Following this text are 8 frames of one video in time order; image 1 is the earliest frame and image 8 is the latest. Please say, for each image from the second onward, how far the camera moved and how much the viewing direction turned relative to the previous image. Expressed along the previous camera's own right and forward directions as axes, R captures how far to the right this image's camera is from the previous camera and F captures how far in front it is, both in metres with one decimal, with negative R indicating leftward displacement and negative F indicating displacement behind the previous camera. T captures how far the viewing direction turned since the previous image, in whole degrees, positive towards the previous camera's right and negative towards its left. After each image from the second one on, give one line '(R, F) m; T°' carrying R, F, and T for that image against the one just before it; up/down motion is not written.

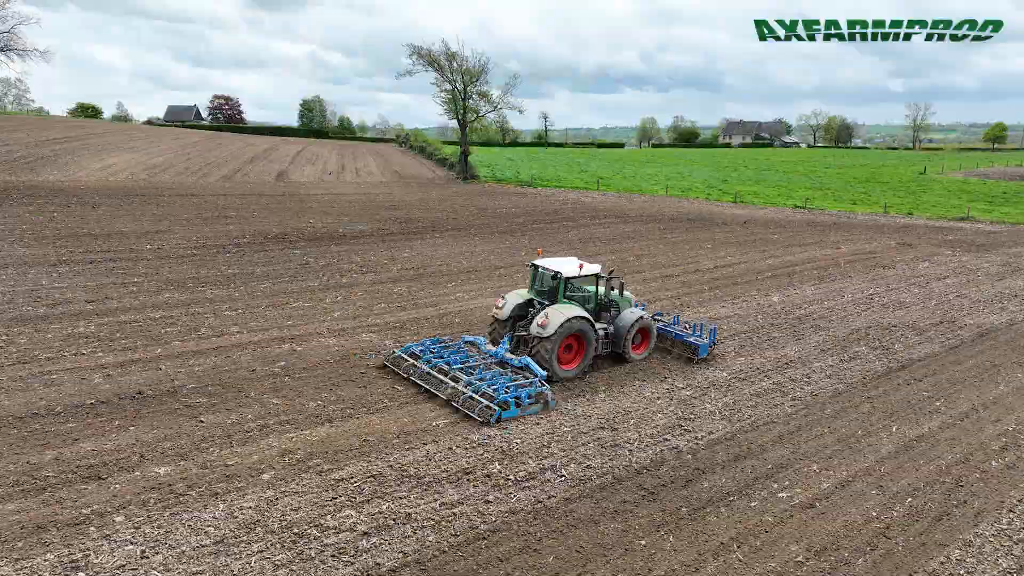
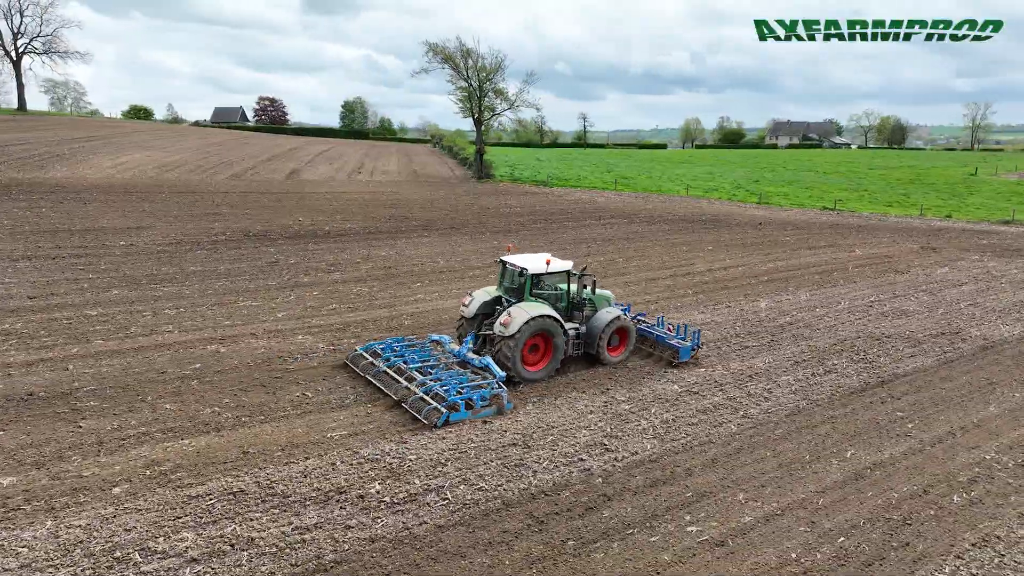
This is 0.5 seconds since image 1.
(+1.5, +0.8) m; -4°
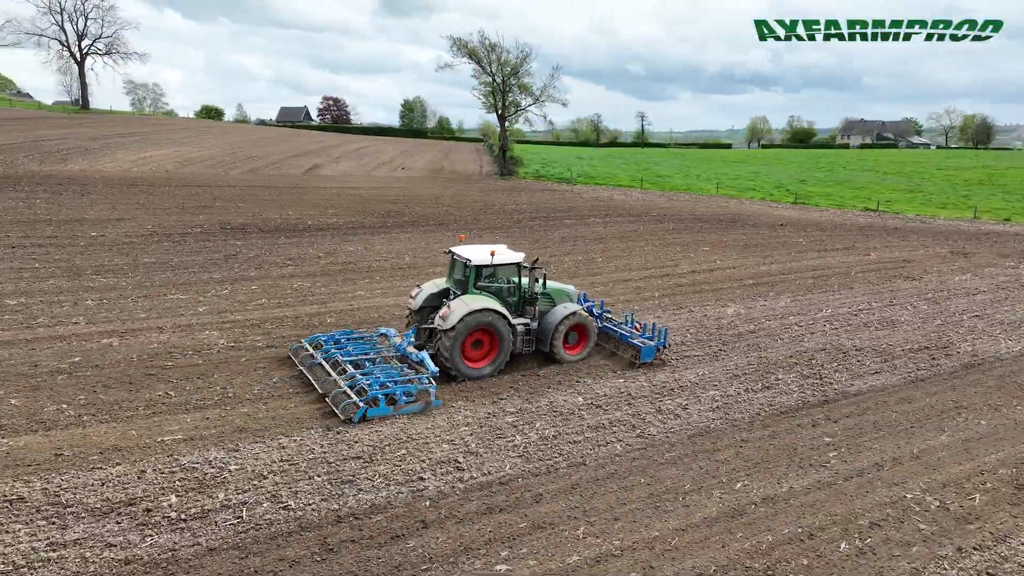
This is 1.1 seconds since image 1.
(+2.1, +0.9) m; -5°
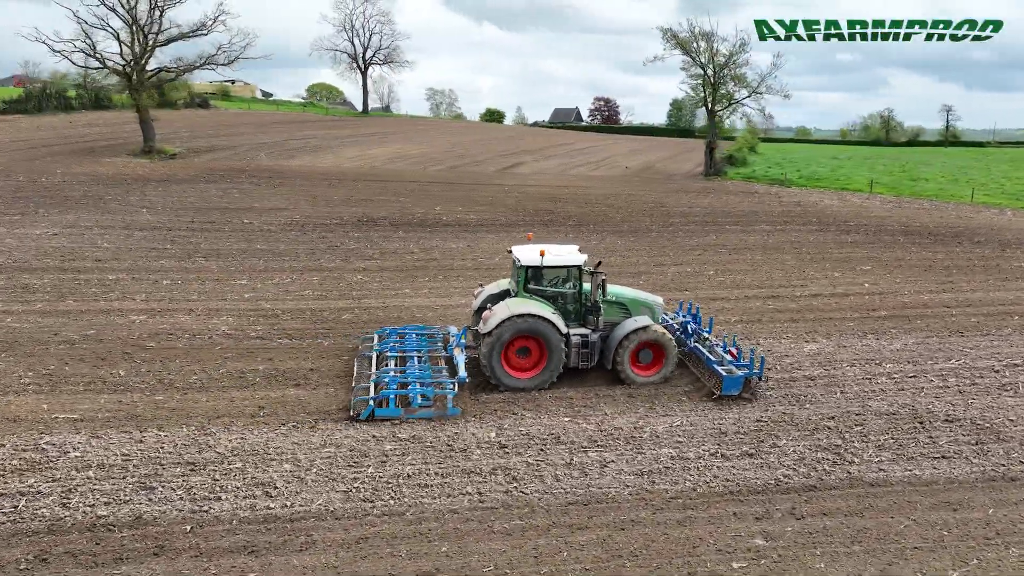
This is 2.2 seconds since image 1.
(+3.5, +1.9) m; -22°
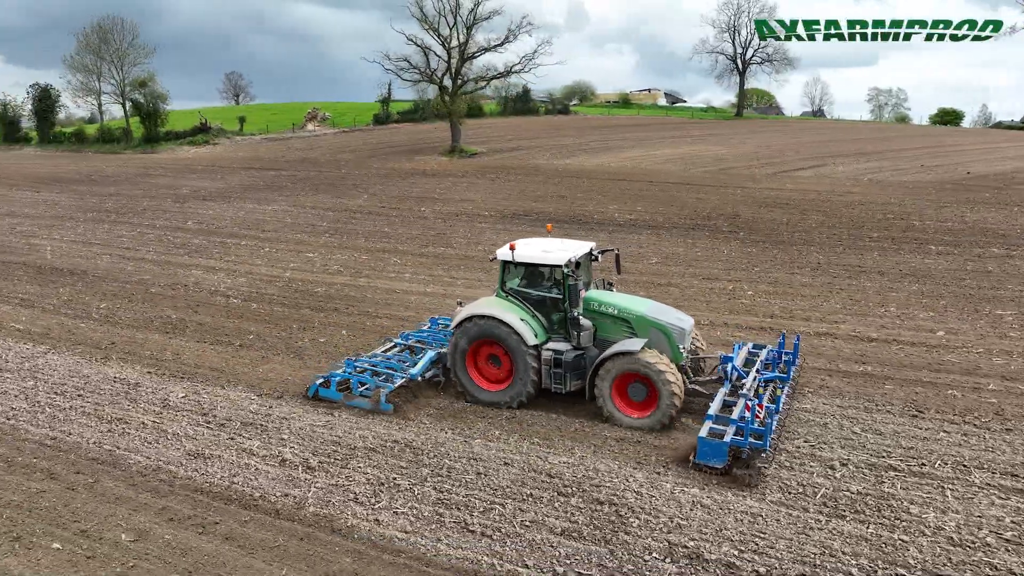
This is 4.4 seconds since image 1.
(+6.8, +2.7) m; -33°
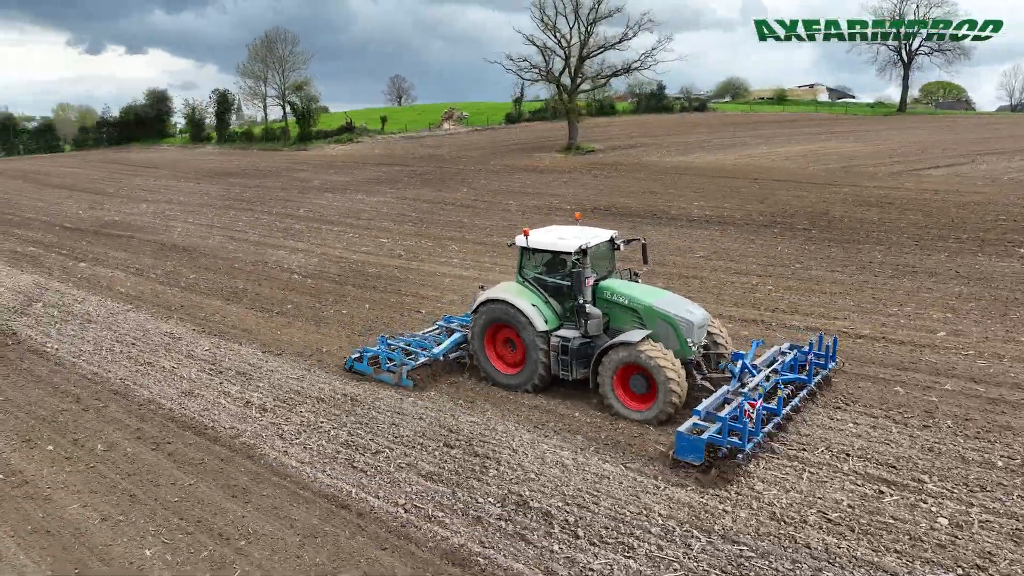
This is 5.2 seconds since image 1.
(+2.1, -0.4) m; -12°
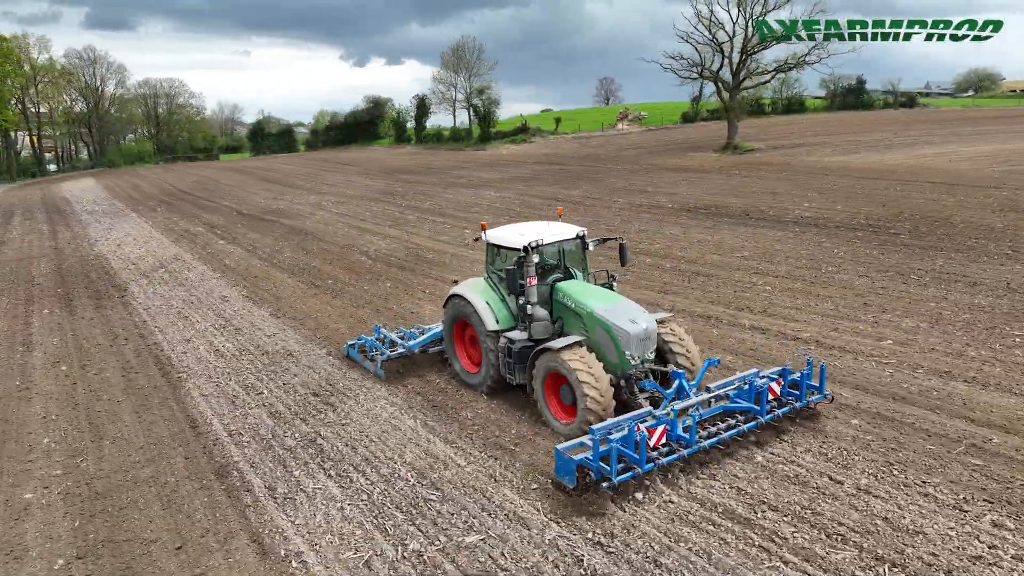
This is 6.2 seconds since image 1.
(+3.3, -0.2) m; -17°
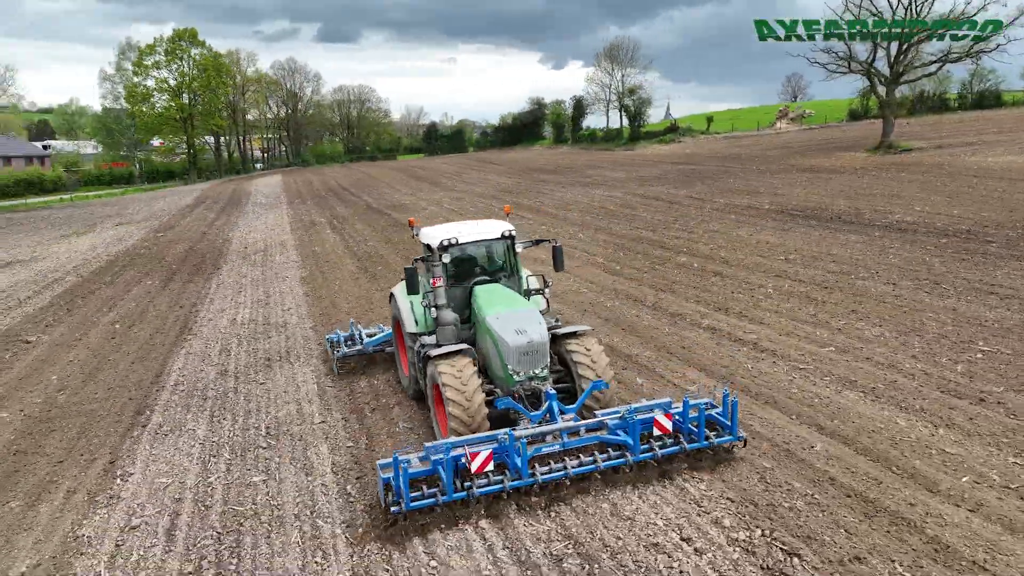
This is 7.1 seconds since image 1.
(+2.6, -0.1) m; -14°
